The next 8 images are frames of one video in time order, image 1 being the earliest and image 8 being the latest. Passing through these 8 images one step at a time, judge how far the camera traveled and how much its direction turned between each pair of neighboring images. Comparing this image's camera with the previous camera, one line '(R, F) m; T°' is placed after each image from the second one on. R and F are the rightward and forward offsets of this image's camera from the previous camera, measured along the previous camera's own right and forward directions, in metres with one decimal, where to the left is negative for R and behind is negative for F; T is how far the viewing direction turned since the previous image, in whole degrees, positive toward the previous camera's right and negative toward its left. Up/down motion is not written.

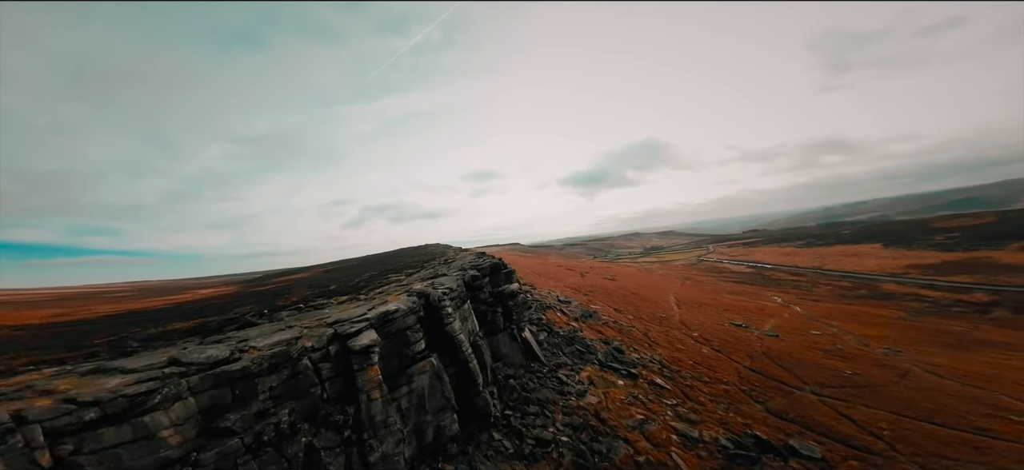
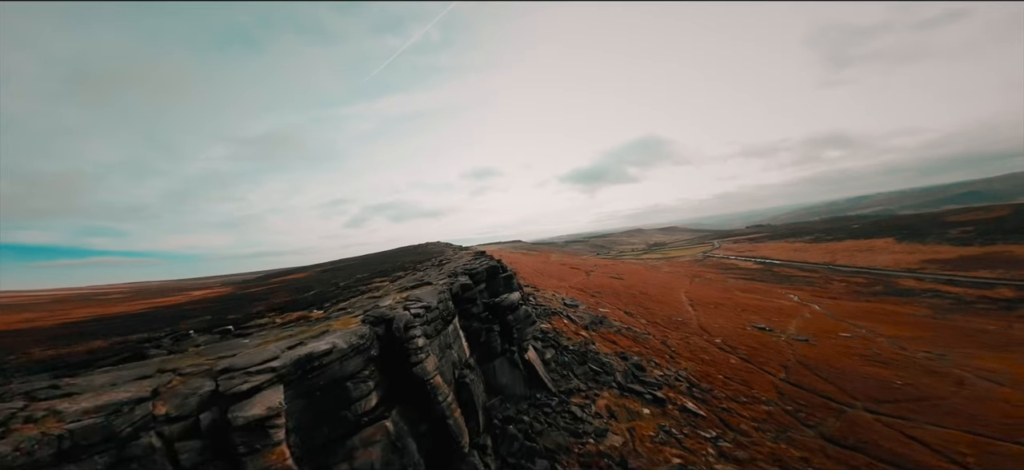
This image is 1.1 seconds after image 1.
(+0.1, +7.2) m; 0°
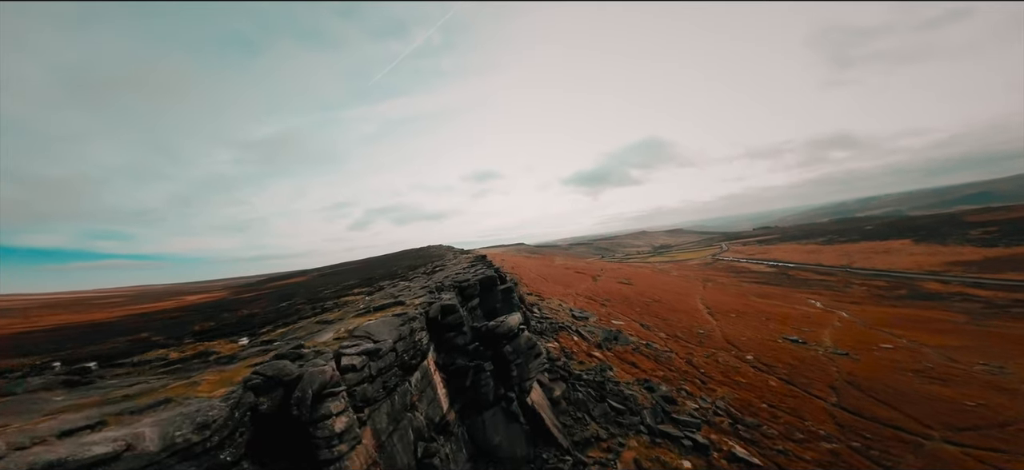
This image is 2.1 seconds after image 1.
(+0.3, +7.2) m; 0°
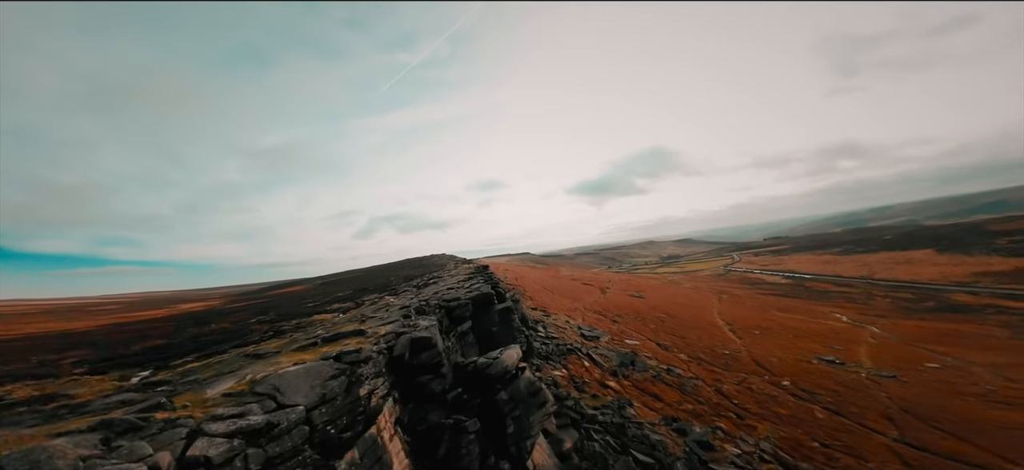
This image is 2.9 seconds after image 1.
(+0.4, +5.6) m; -1°
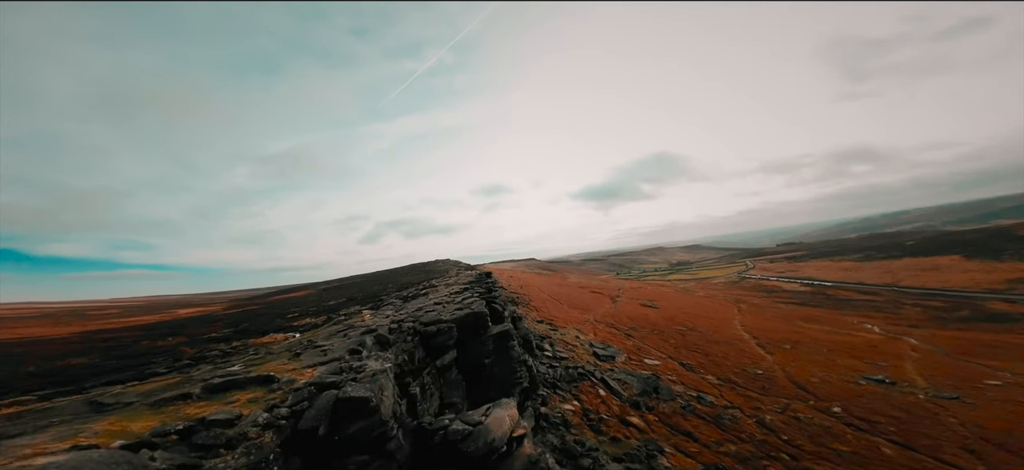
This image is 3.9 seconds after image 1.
(+0.4, +6.2) m; -1°
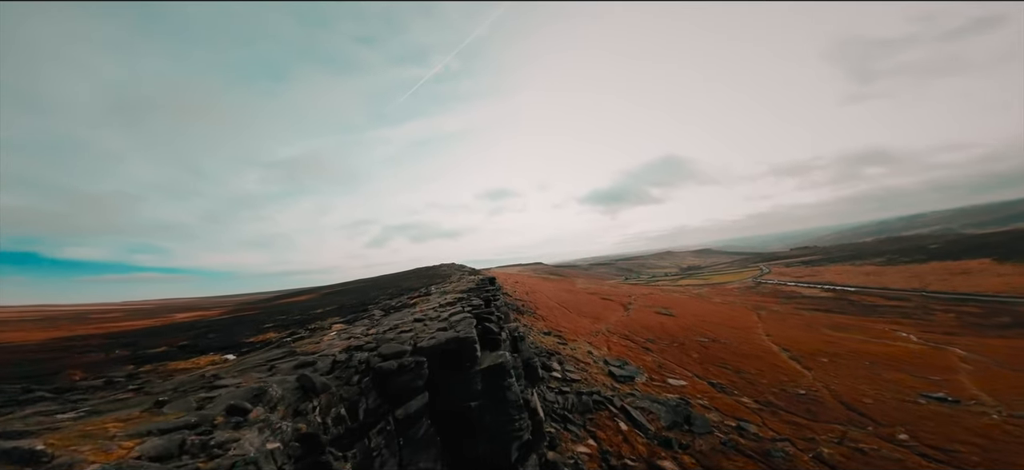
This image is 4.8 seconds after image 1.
(+0.4, +5.8) m; -1°
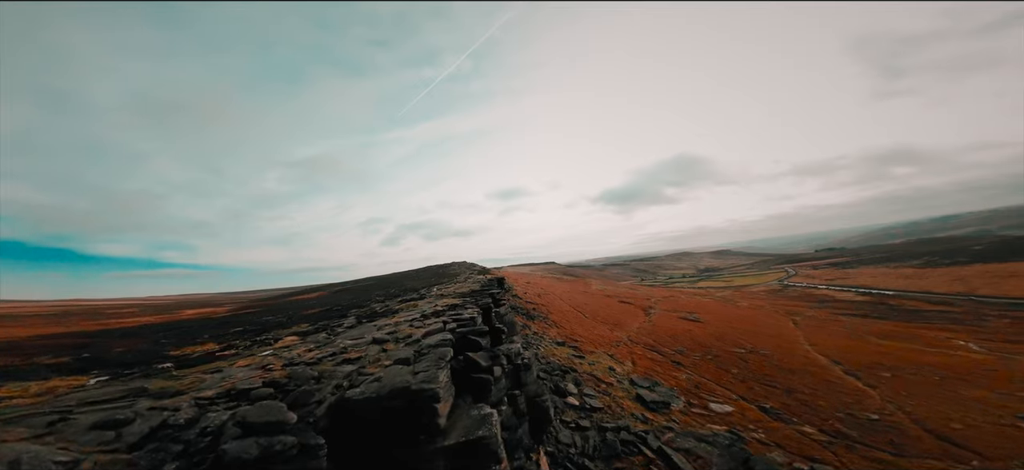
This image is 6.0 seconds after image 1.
(+0.5, +6.7) m; -2°
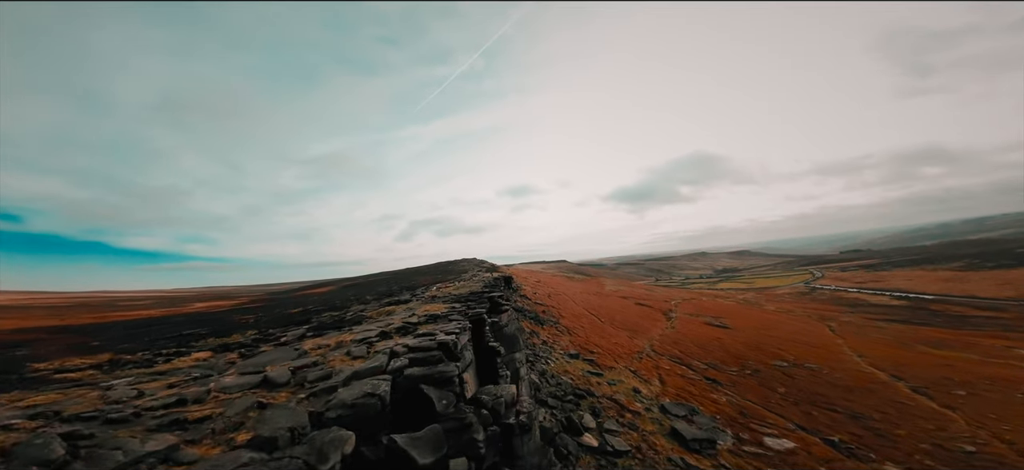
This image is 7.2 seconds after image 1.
(+0.6, +6.4) m; -2°
